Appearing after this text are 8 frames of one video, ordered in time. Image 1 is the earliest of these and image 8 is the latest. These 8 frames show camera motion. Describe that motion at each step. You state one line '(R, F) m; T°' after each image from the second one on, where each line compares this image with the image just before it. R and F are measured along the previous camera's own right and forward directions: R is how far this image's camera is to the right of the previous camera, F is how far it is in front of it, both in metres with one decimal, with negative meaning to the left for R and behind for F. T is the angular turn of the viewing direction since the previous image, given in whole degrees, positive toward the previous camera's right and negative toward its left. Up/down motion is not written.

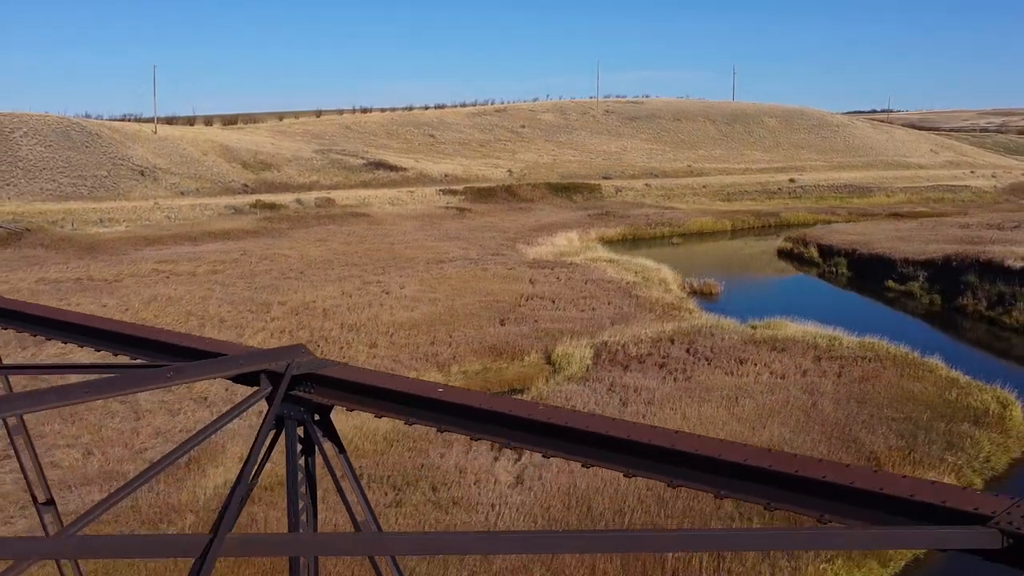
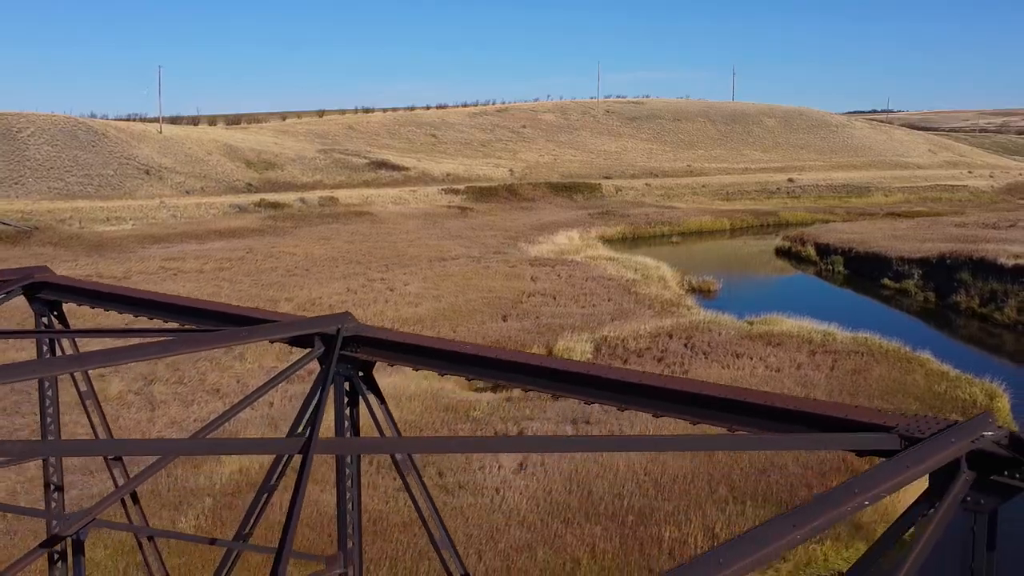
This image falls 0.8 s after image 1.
(0.0, -0.5) m; 0°
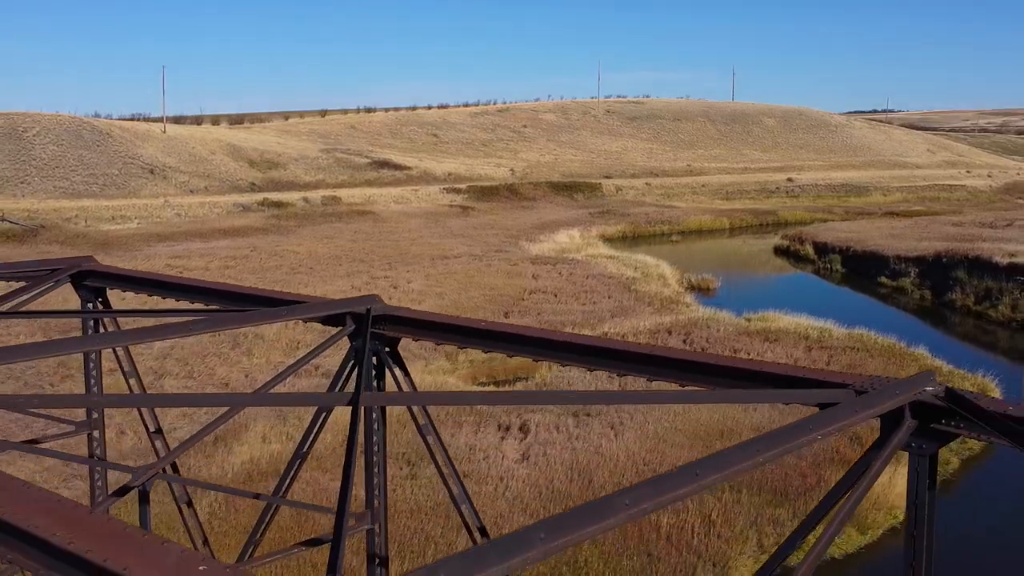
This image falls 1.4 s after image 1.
(0.0, -0.4) m; 0°
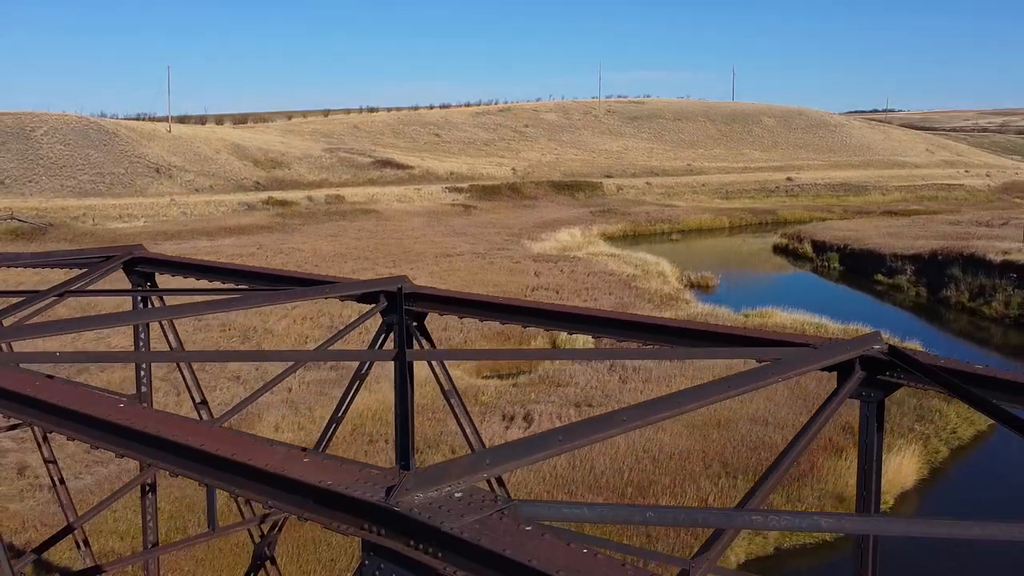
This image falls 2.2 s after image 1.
(-0.1, -0.5) m; 0°
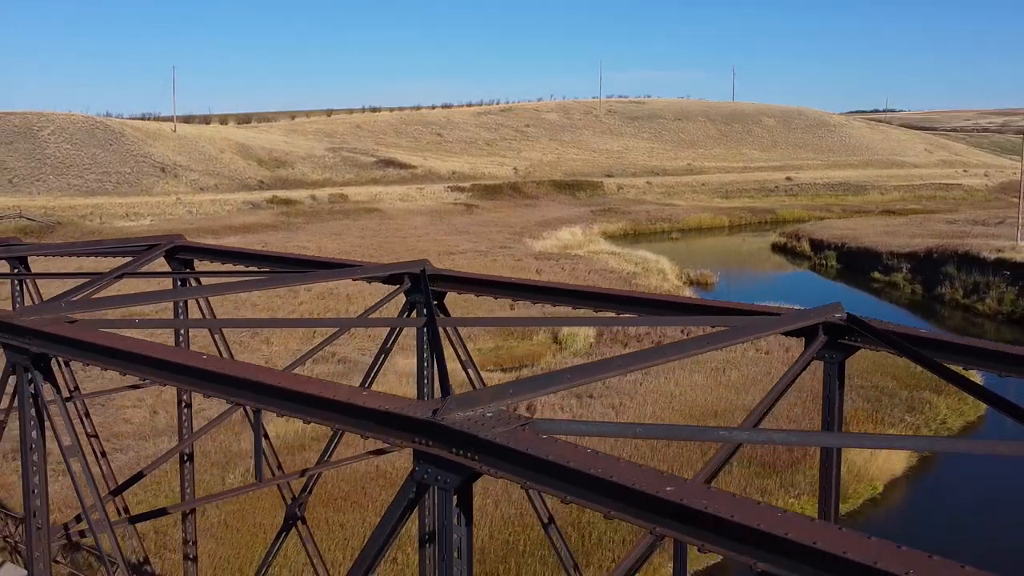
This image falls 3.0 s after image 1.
(0.0, -0.5) m; 0°
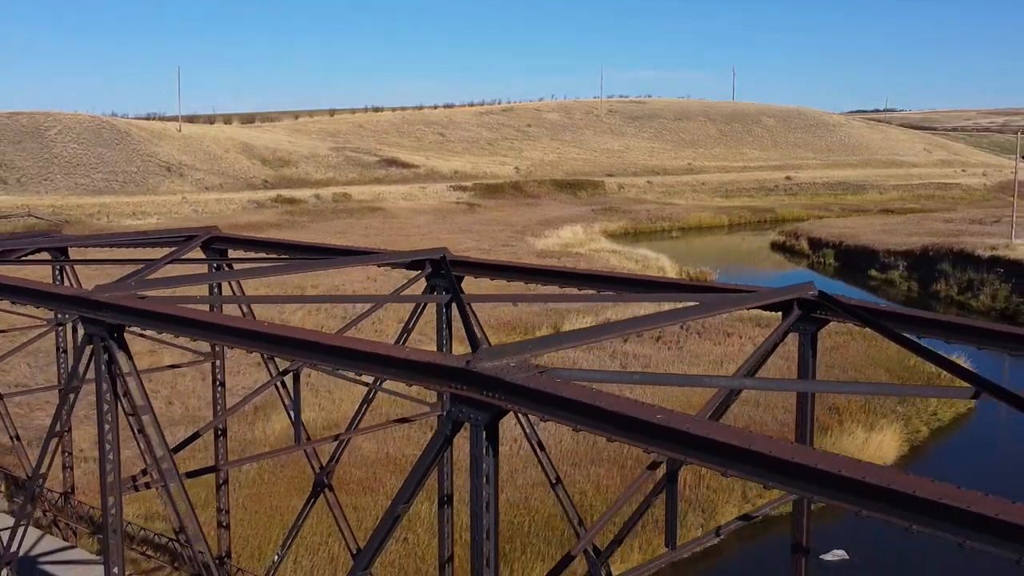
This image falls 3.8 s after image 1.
(-0.1, -0.5) m; 0°
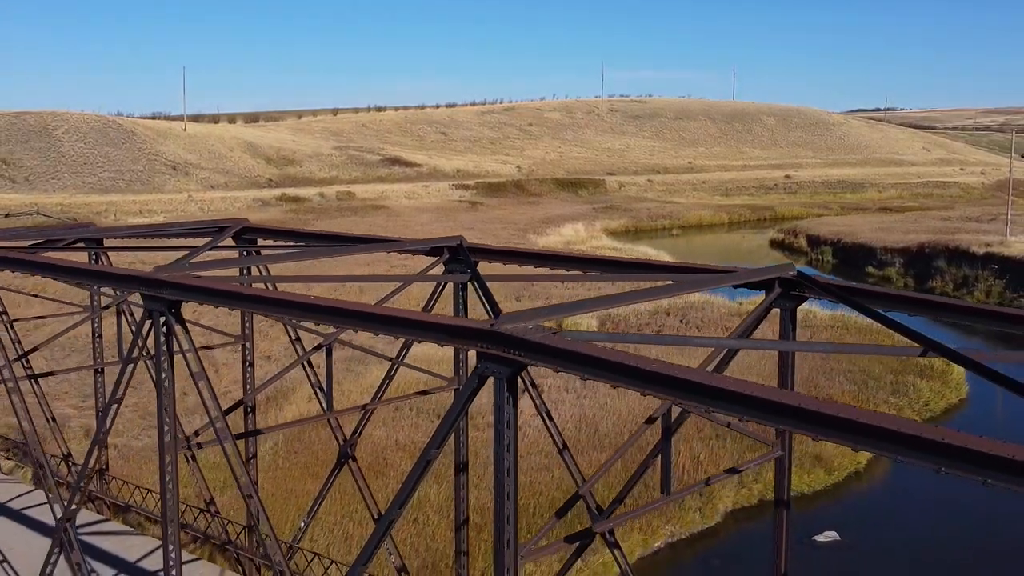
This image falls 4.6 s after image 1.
(-0.1, -0.5) m; 0°
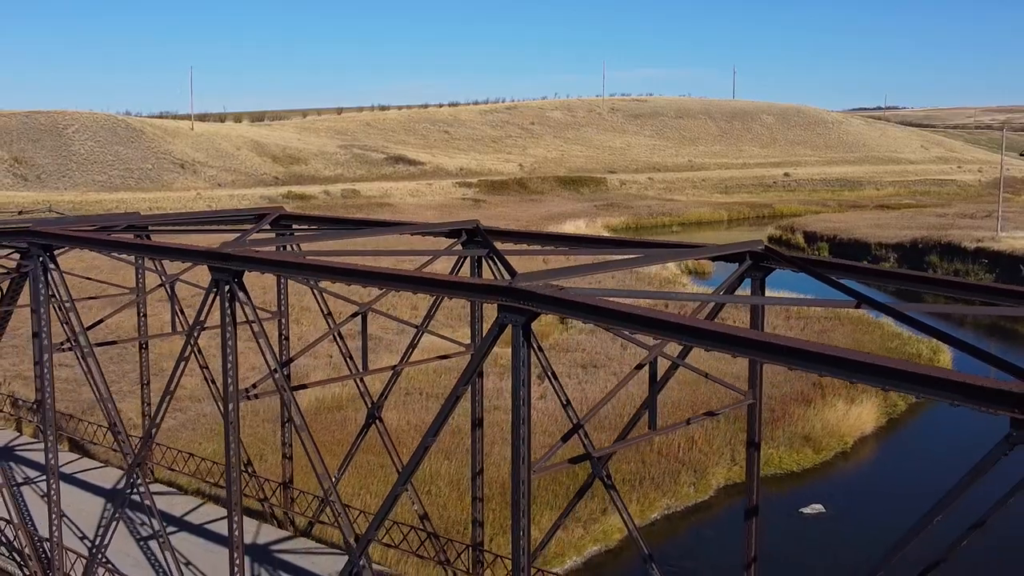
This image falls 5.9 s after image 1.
(-0.1, -0.7) m; 0°
